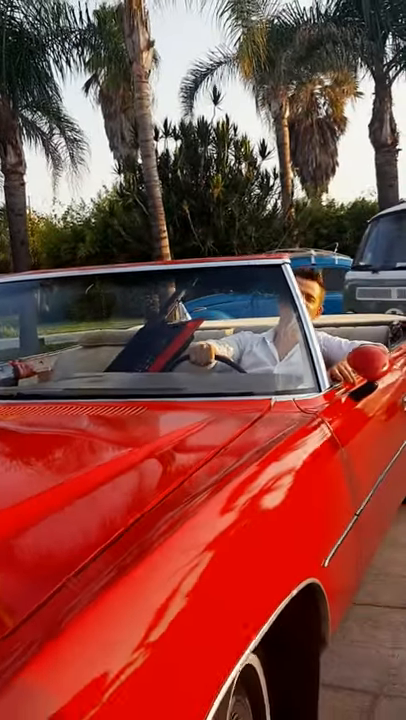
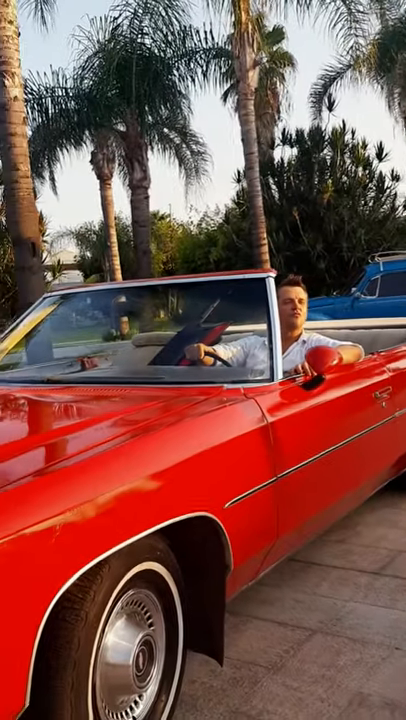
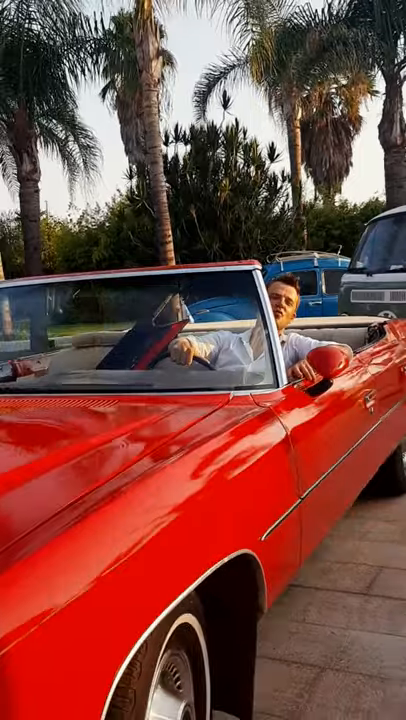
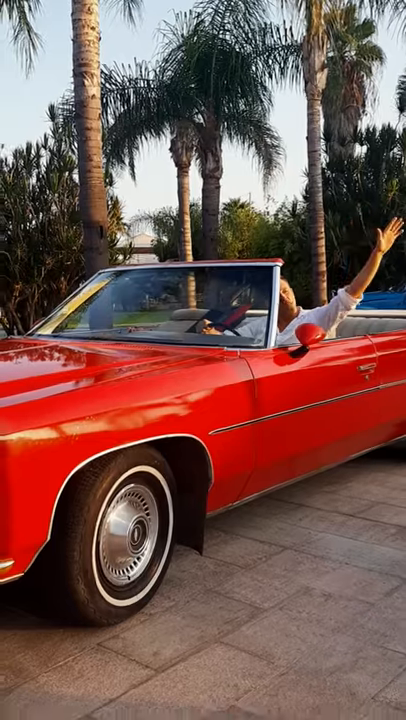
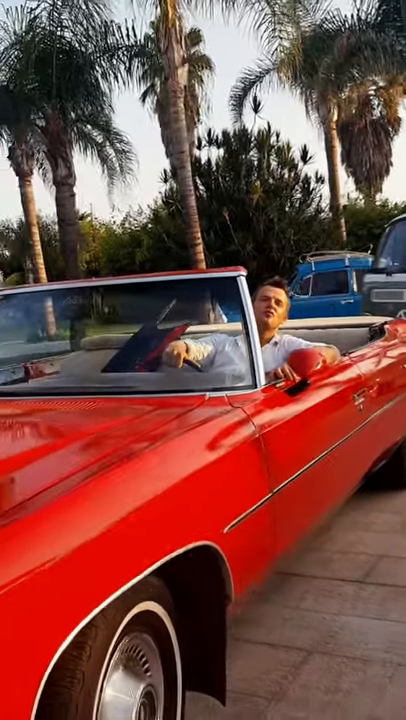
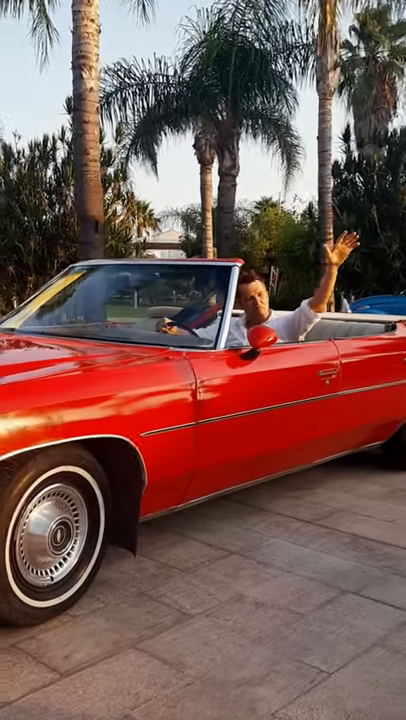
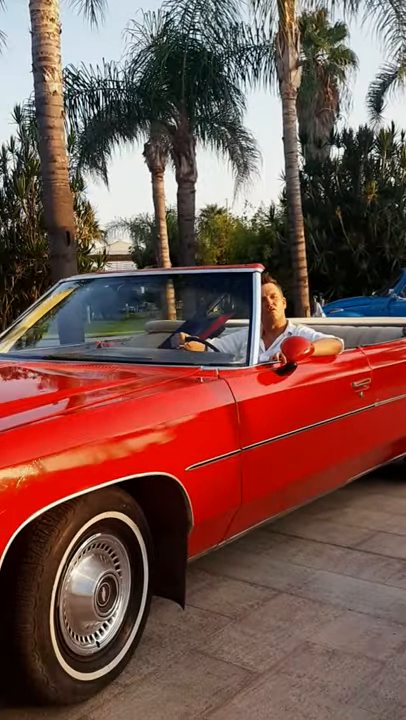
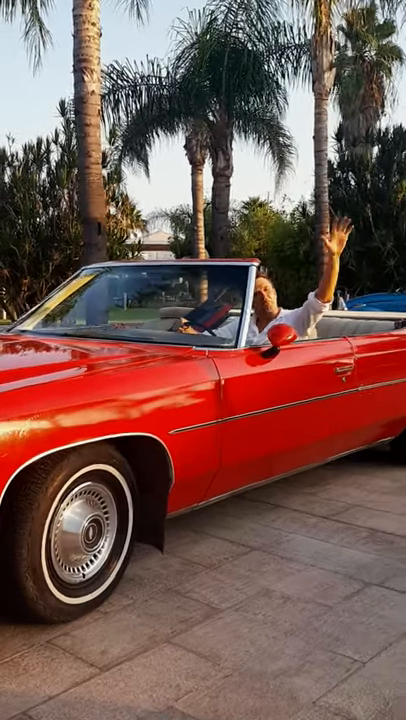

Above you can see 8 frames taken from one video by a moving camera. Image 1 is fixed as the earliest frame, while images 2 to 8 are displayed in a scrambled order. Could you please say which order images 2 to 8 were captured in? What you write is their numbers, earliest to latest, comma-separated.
3, 5, 2, 7, 4, 8, 6
